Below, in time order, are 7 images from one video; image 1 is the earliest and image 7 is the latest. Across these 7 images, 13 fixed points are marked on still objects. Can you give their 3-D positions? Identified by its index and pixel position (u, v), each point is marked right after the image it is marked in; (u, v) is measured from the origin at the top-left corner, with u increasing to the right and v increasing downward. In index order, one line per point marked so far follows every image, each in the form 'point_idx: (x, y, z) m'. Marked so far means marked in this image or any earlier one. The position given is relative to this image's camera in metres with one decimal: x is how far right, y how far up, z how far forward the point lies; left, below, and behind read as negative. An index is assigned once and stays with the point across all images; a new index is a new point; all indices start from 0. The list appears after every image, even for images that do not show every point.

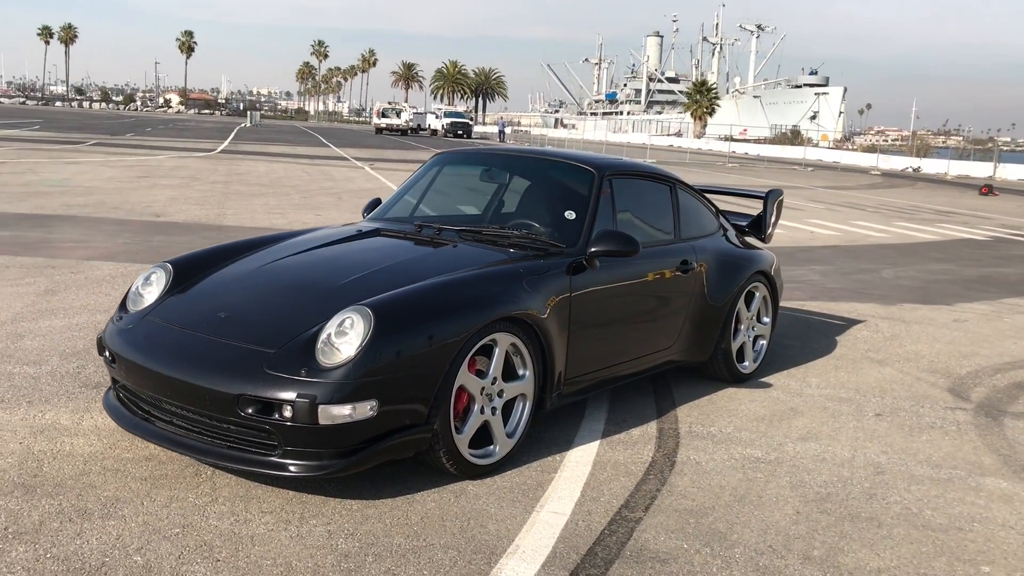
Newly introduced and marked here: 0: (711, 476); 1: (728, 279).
0: (+0.8, -0.7, +3.9) m
1: (+1.1, 0.0, +5.1) m
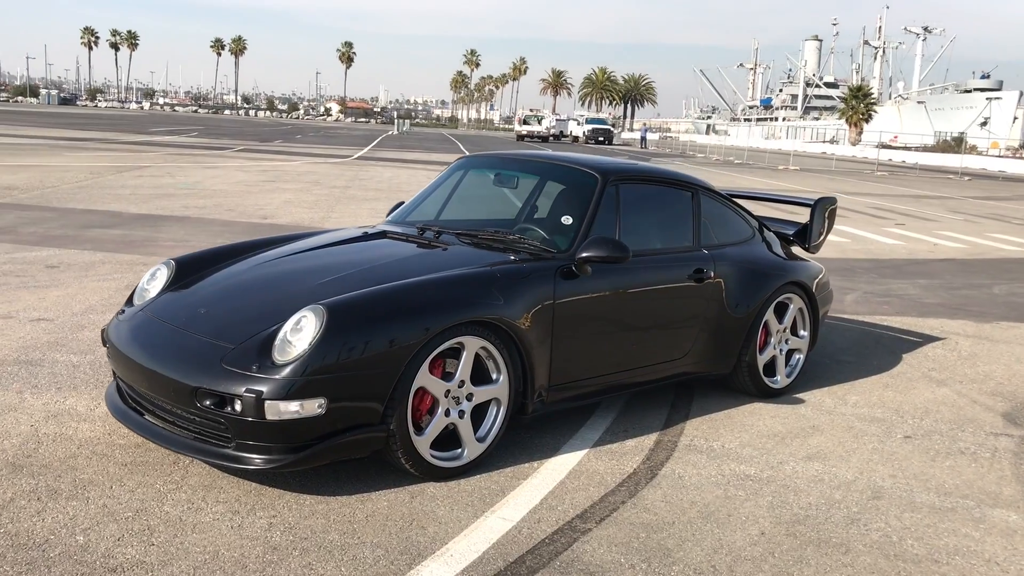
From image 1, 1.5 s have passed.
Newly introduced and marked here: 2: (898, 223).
0: (+0.7, -0.8, +3.8) m
1: (+1.2, 0.0, +4.9) m
2: (+6.7, +1.1, +17.3) m
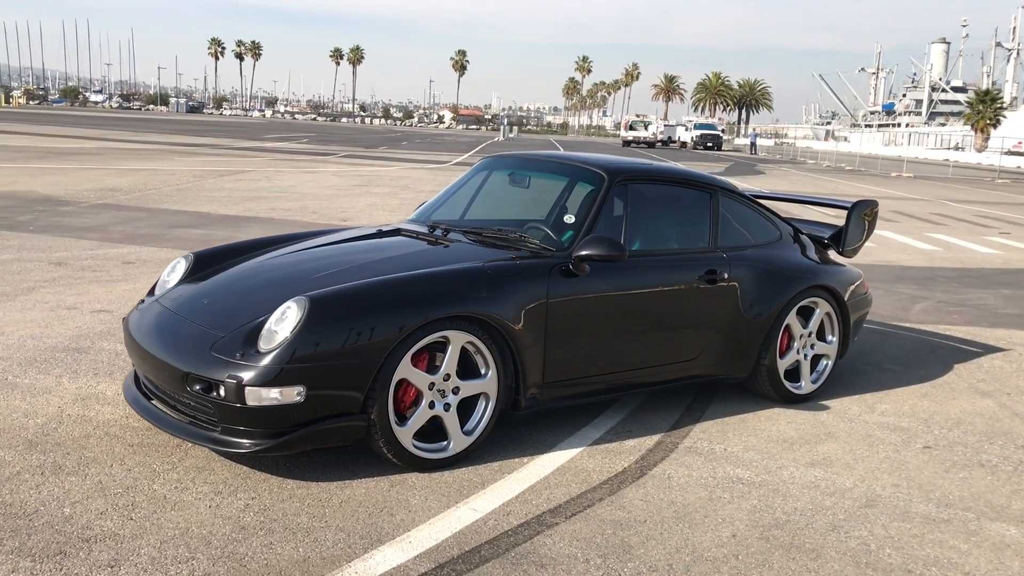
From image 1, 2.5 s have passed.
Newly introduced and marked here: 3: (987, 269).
0: (+0.6, -0.8, +3.8) m
1: (+1.3, 0.0, +4.9) m
2: (+8.2, +0.9, +16.5) m
3: (+5.5, +0.2, +11.6) m
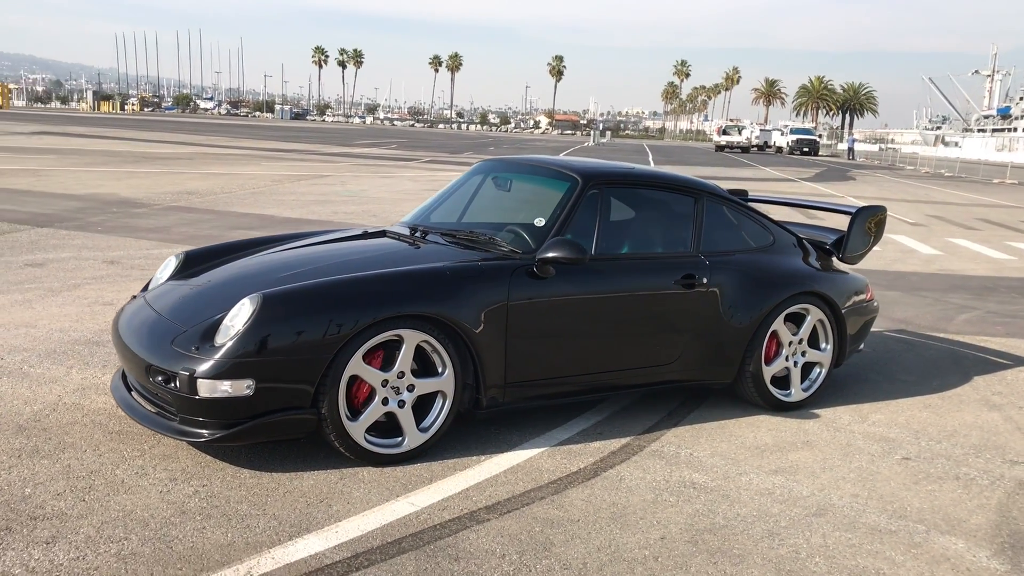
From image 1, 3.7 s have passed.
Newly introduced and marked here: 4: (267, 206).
0: (+0.4, -0.8, +3.8) m
1: (+1.2, 0.0, +4.8) m
2: (+9.2, +0.7, +15.7) m
3: (+6.1, +0.1, +11.1) m
4: (-3.5, +1.2, +14.3) m
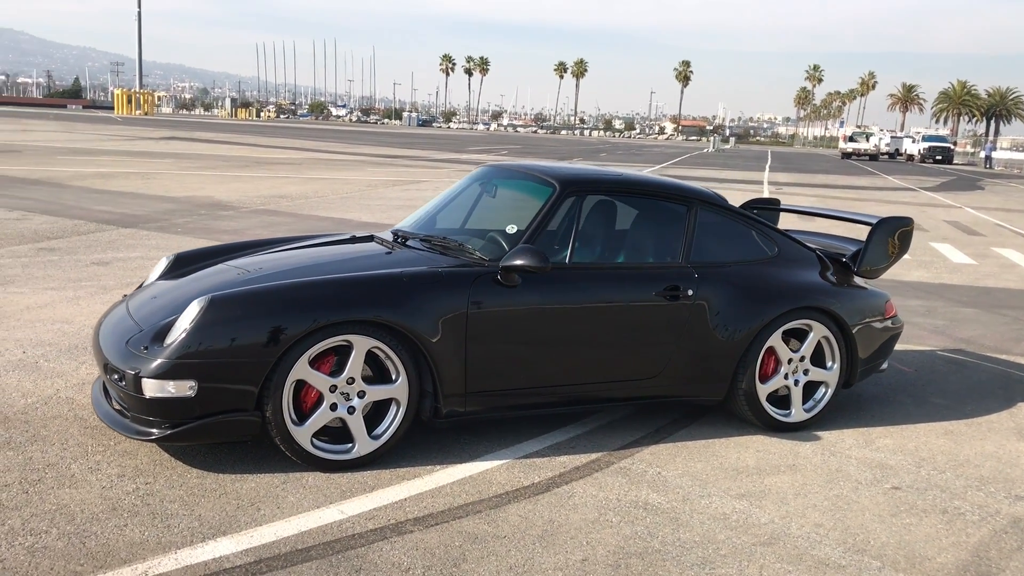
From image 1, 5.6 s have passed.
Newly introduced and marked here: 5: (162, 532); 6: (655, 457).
0: (+0.2, -0.8, +3.7) m
1: (+1.1, -0.1, +4.6) m
2: (+10.4, +0.4, +14.4) m
3: (+6.8, -0.1, +10.2) m
4: (-2.4, +1.2, +14.6) m
5: (-1.2, -0.8, +3.3) m
6: (+0.6, -0.7, +4.3) m
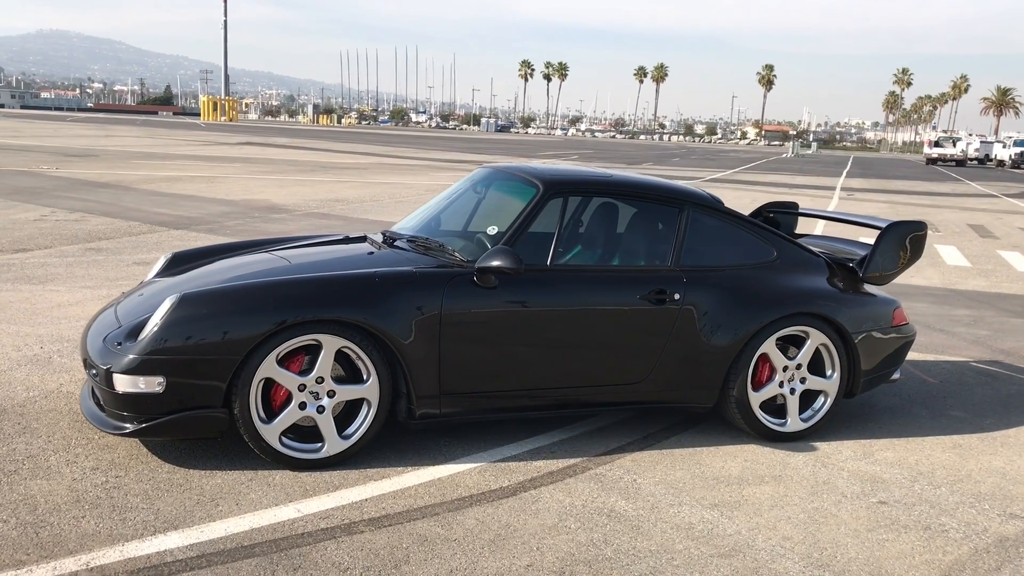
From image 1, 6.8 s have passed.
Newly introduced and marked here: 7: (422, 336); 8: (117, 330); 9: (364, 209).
0: (0.0, -0.8, +3.6) m
1: (+1.0, -0.1, +4.5) m
2: (+11.1, +0.2, +13.5) m
3: (+7.1, -0.2, +9.6) m
4: (-1.6, +1.1, +14.7) m
5: (-1.3, -0.8, +3.3) m
6: (+0.5, -0.7, +4.2) m
7: (-0.4, -0.2, +4.0) m
8: (-1.6, -0.2, +4.0) m
9: (-2.2, +1.2, +15.1) m
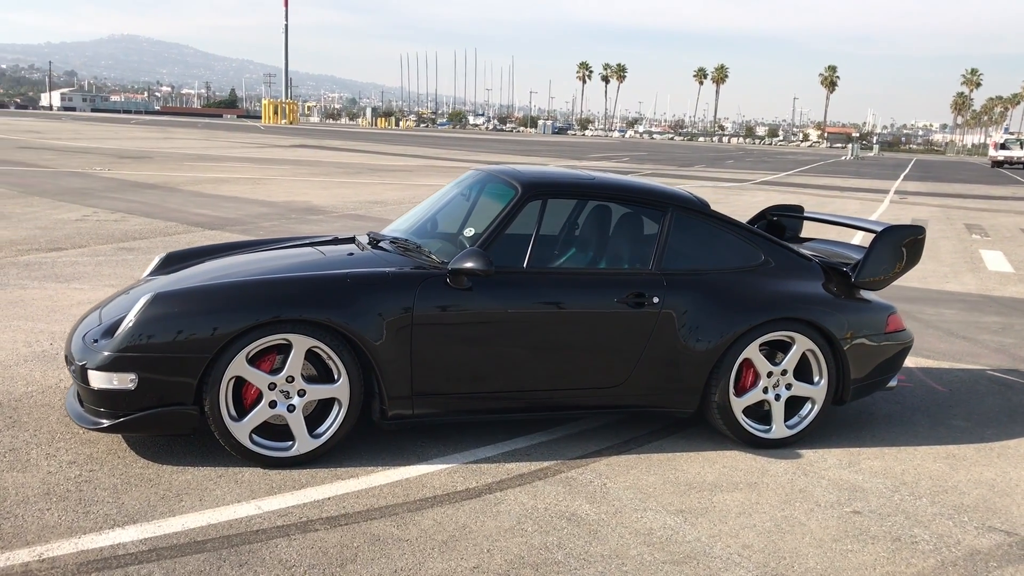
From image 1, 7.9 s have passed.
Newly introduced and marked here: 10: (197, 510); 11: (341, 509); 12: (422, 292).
0: (-0.1, -0.8, +3.6) m
1: (+0.9, -0.1, +4.4) m
2: (+11.5, +0.1, +12.8) m
3: (+7.3, -0.3, +9.2) m
4: (-1.1, +1.1, +14.8) m
5: (-1.5, -0.8, +3.4) m
6: (+0.4, -0.8, +4.2) m
7: (-0.5, -0.2, +4.0) m
8: (-1.7, -0.2, +4.0) m
9: (-1.7, +1.2, +15.2) m
10: (-1.1, -0.8, +3.5) m
11: (-0.6, -0.8, +3.6) m
12: (-0.4, 0.0, +4.1) m
